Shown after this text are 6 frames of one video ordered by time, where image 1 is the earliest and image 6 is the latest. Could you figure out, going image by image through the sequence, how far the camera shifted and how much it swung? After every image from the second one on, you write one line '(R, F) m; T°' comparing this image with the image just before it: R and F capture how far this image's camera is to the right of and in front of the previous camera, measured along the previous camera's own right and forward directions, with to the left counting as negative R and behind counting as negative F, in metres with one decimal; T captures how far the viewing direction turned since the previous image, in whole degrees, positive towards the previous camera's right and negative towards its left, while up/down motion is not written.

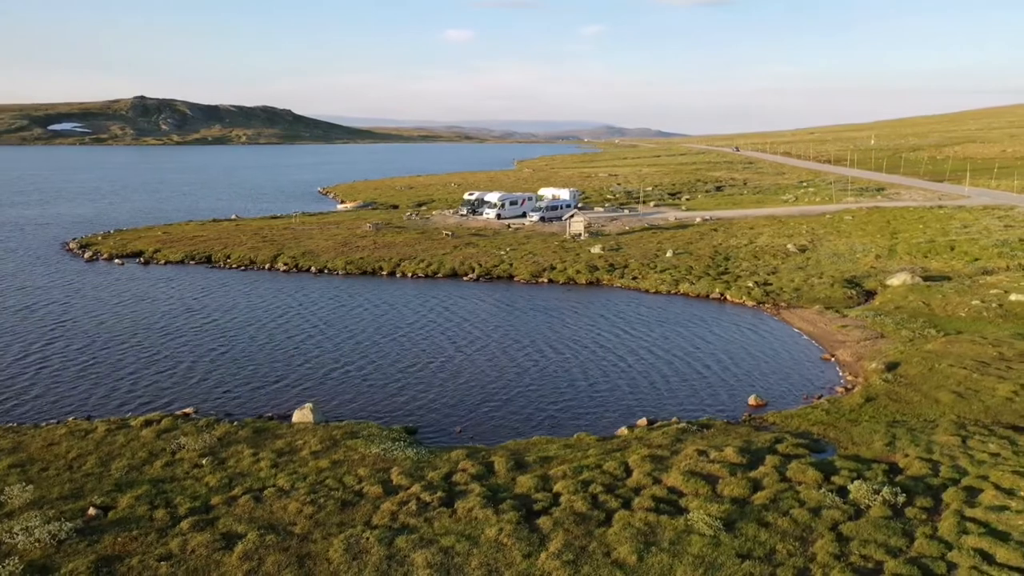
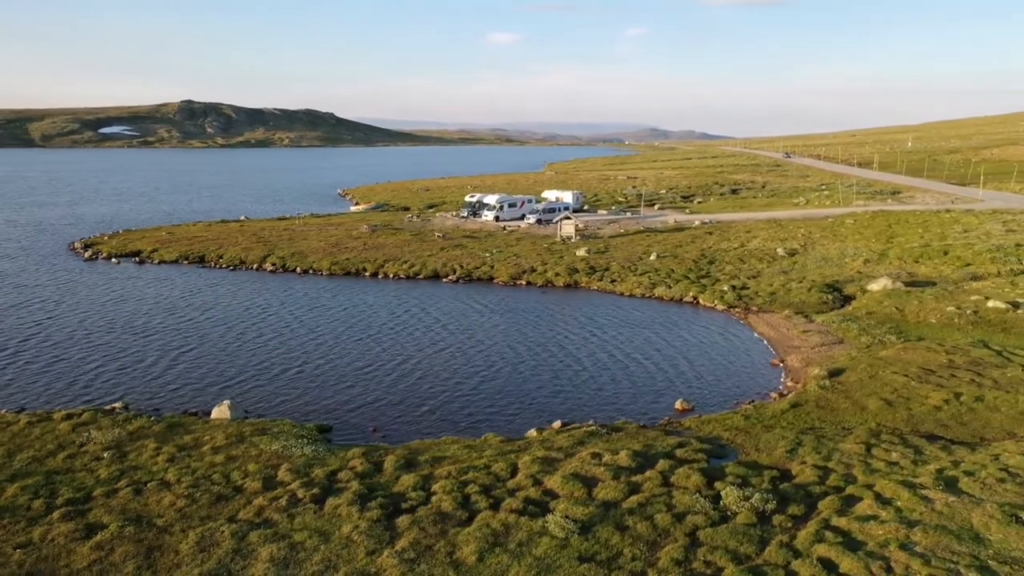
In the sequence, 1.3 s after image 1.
(+3.9, -0.1) m; -3°
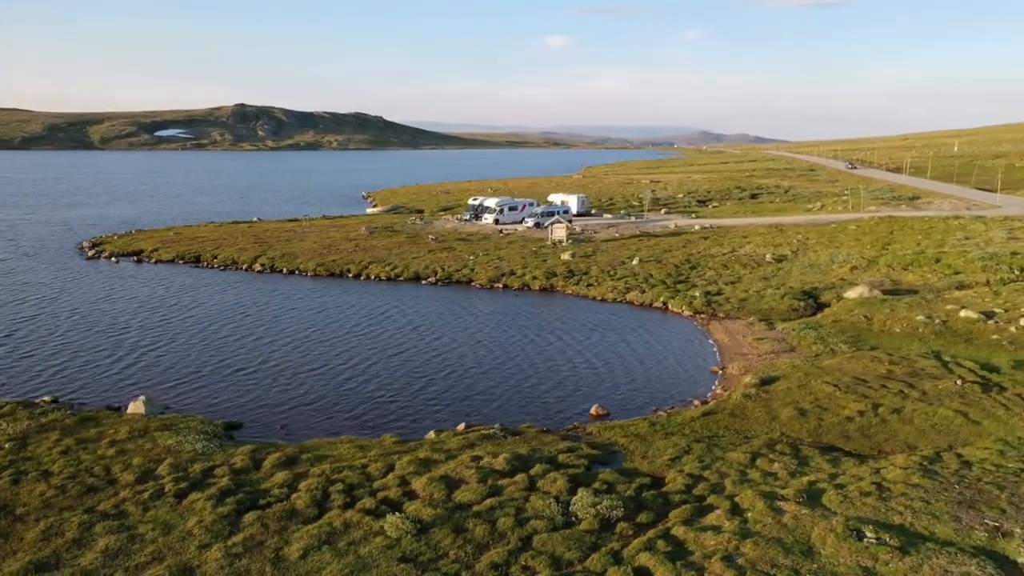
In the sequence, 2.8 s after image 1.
(+4.4, 0.0) m; -3°
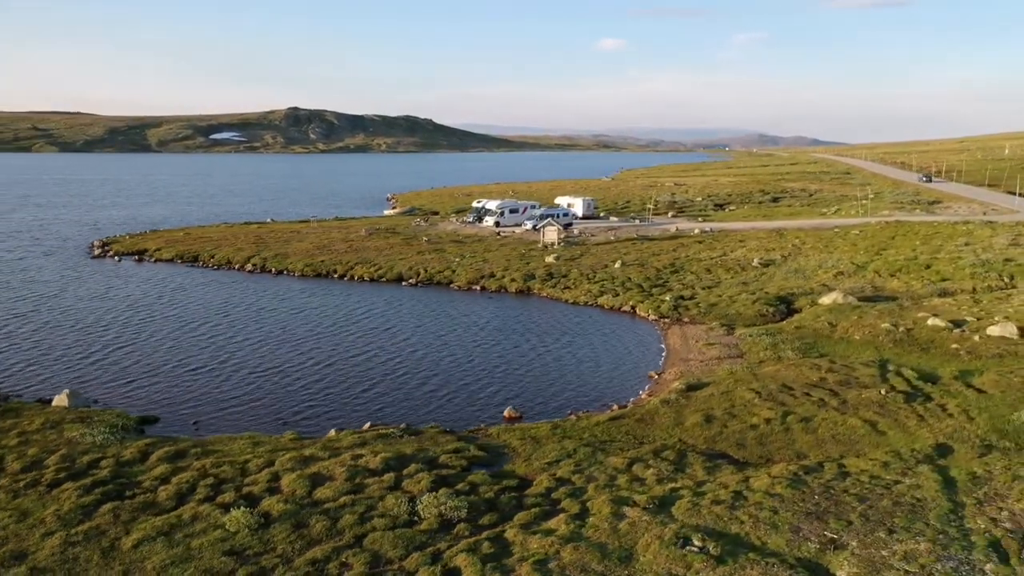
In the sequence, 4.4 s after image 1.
(+4.5, 0.0) m; -4°
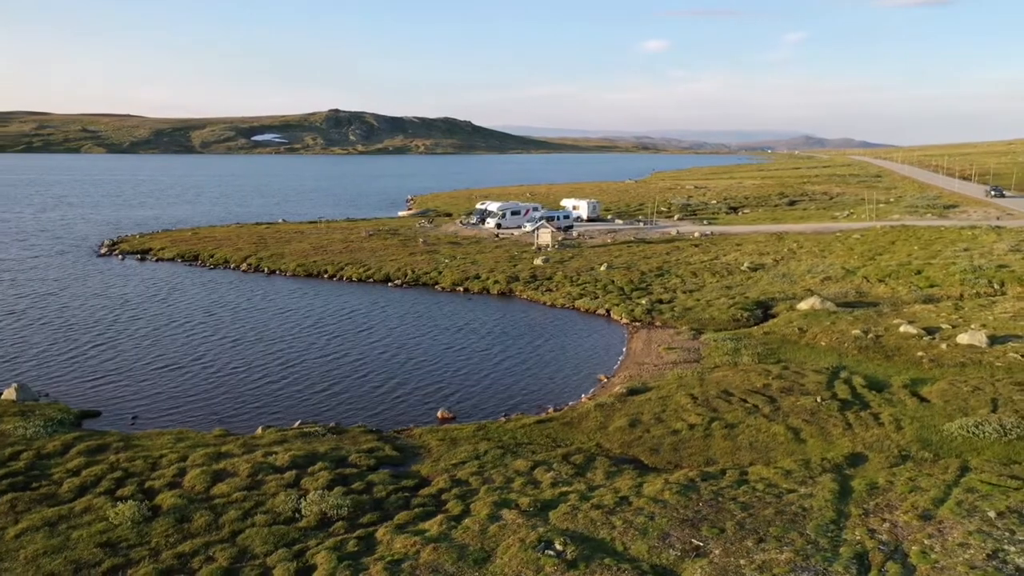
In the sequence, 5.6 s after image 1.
(+3.5, 0.0) m; -3°
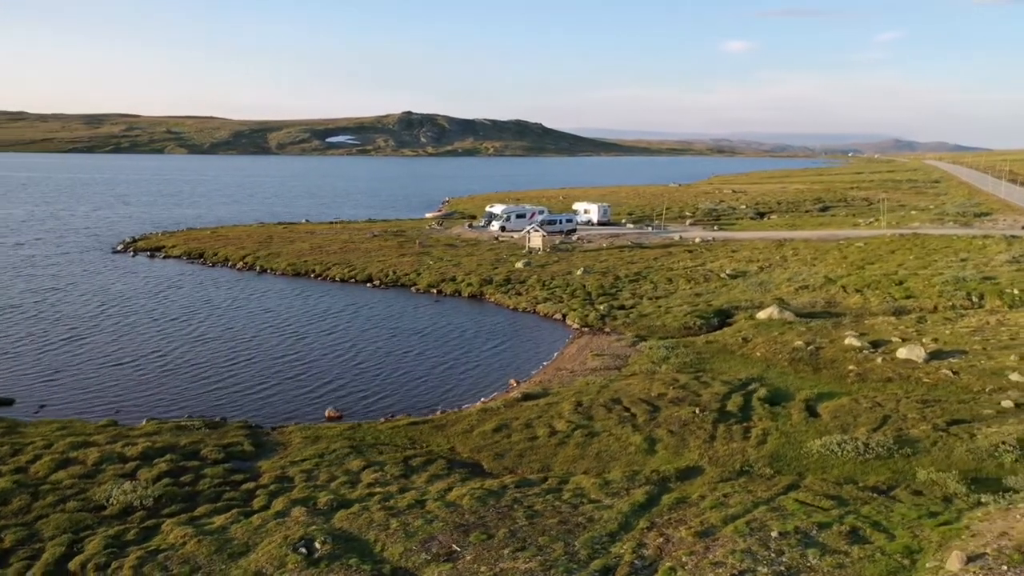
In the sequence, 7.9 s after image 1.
(+6.3, +0.1) m; -5°
